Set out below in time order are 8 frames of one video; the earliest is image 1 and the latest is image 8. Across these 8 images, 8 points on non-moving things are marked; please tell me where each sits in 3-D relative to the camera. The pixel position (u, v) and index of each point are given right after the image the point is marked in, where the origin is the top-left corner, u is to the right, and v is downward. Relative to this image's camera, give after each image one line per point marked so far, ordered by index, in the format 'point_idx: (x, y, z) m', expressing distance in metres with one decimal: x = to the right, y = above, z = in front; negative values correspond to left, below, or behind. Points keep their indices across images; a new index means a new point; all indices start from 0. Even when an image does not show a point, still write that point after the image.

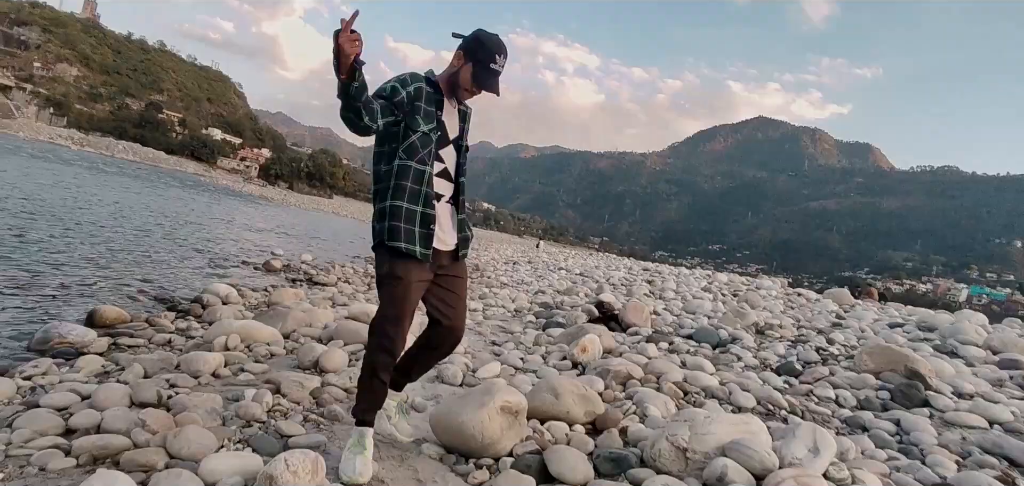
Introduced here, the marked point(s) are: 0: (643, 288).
0: (+2.1, -0.7, +9.4) m
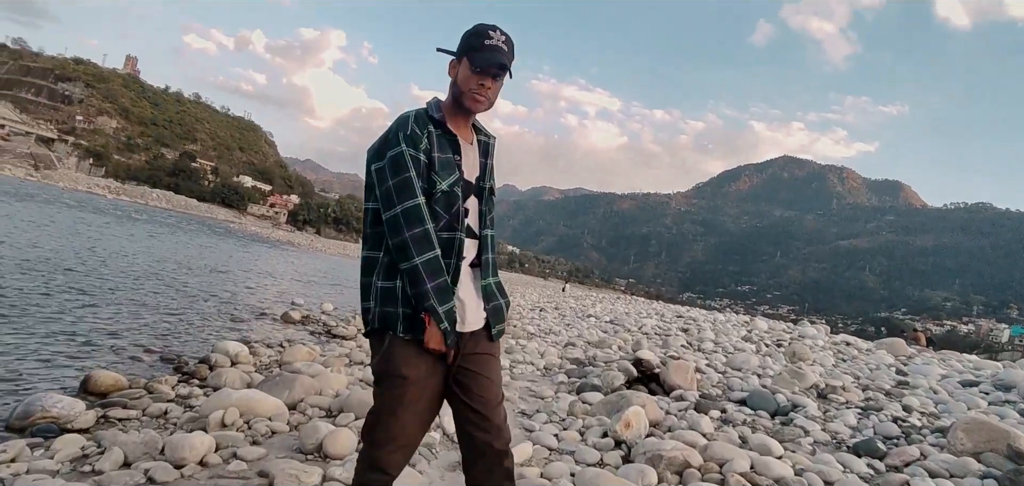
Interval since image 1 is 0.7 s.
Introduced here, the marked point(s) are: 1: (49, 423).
0: (+2.5, -1.4, +8.8) m
1: (-2.7, -1.0, +3.5) m
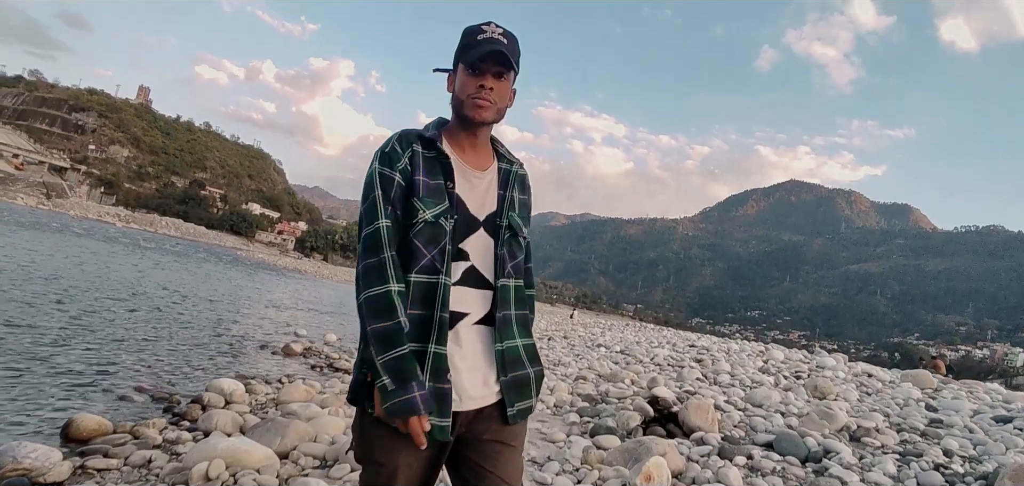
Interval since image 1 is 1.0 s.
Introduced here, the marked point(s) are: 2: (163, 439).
0: (+2.6, -1.8, +8.5) m
1: (-2.6, -1.2, +3.2) m
2: (-2.4, -1.4, +4.1) m
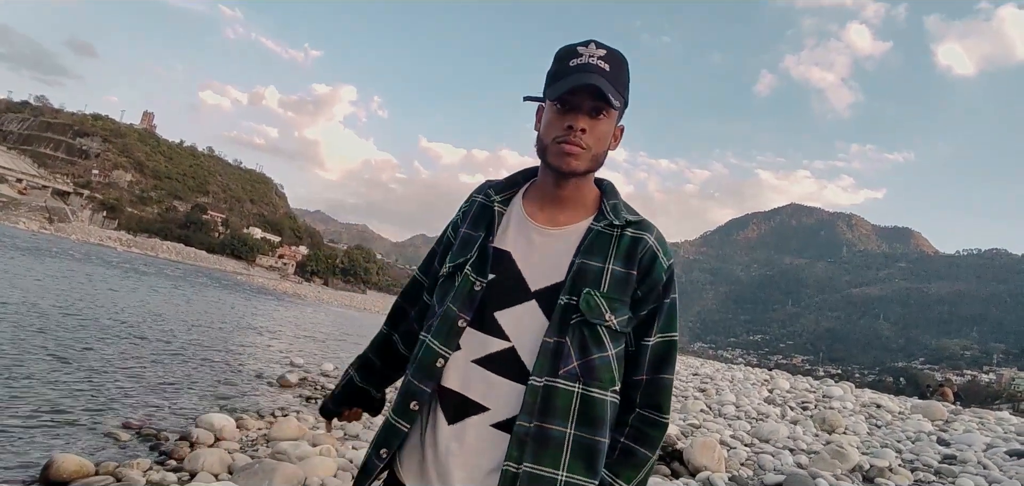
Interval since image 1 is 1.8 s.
0: (+2.6, -2.2, +8.3) m
1: (-2.6, -1.4, +3.0) m
2: (-2.4, -1.6, +4.0) m
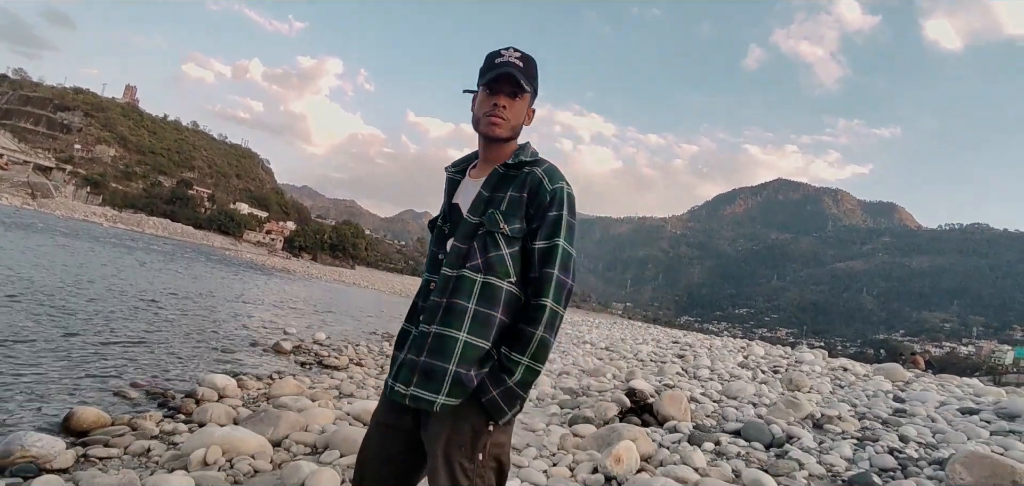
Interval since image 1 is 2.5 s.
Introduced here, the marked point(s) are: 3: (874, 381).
0: (+2.4, -1.8, +8.7) m
1: (-2.7, -1.3, +3.4) m
2: (-2.5, -1.4, +4.3) m
3: (+5.3, -2.0, +8.8) m
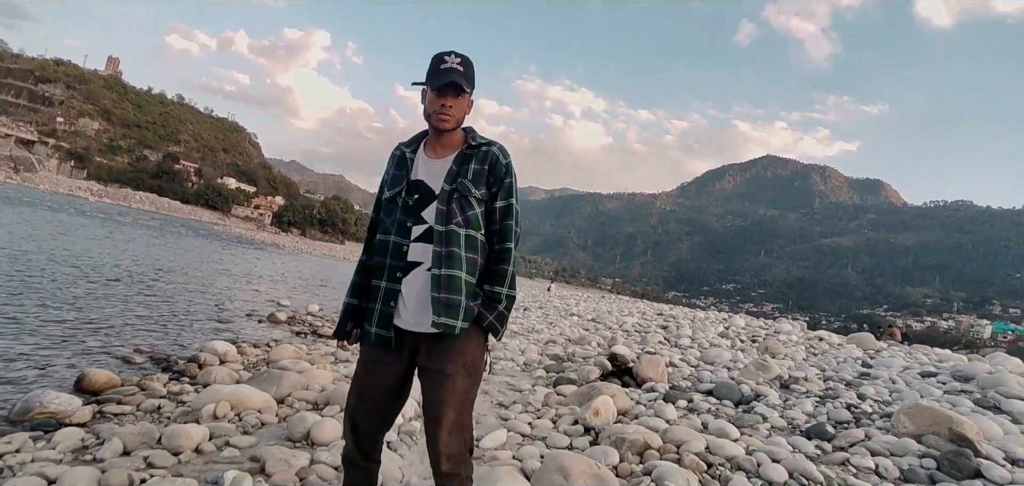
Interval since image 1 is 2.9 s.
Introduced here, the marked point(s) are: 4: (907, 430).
0: (+2.2, -1.4, +9.1) m
1: (-2.8, -1.1, +3.6) m
2: (-2.6, -1.1, +4.6) m
3: (+5.1, -1.6, +9.2) m
4: (+2.3, -1.1, +3.5) m
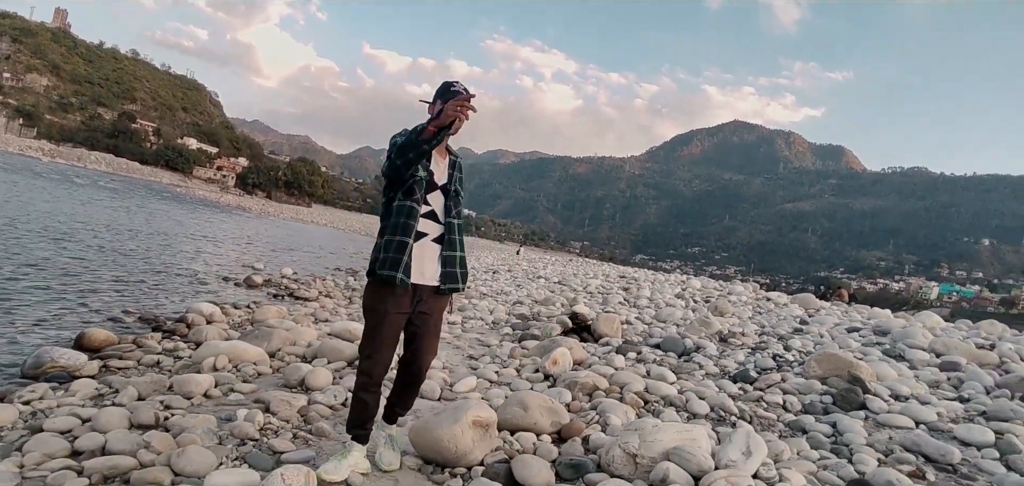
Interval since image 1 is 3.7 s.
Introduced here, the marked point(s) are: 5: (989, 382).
0: (+1.7, -0.9, +9.7) m
1: (-3.0, -0.9, +4.0) m
2: (-2.9, -0.9, +5.0) m
3: (+4.6, -1.1, +10.0) m
4: (+2.1, -0.9, +4.2) m
5: (+3.4, -1.0, +4.3) m
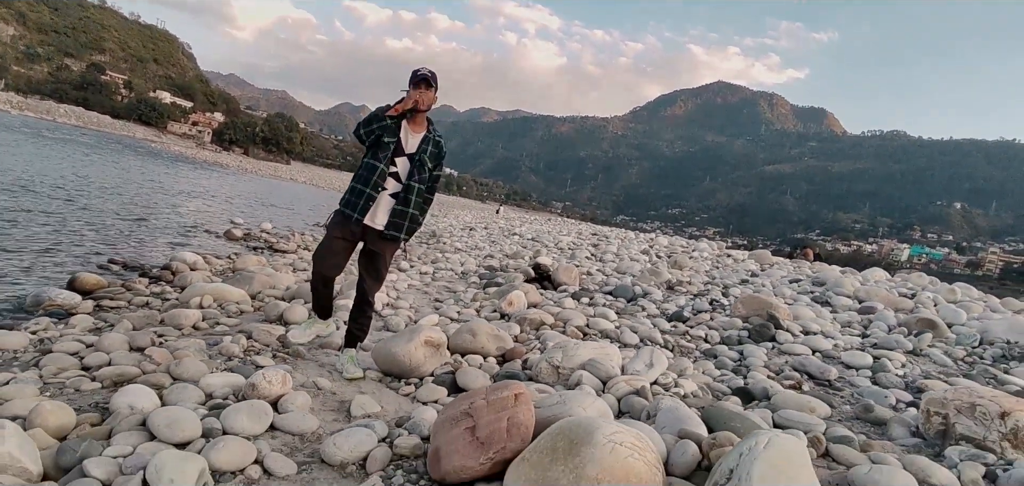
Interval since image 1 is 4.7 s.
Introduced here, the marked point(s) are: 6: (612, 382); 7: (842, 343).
0: (+1.2, -0.2, +10.2) m
1: (-3.3, -0.5, +4.4) m
2: (-3.2, -0.4, +5.4) m
3: (+4.1, -0.3, +10.6) m
4: (+1.8, -0.6, +4.7) m
5: (+3.1, -0.6, +4.9) m
6: (+0.4, -0.6, +2.7) m
7: (+2.3, -0.7, +4.1) m
